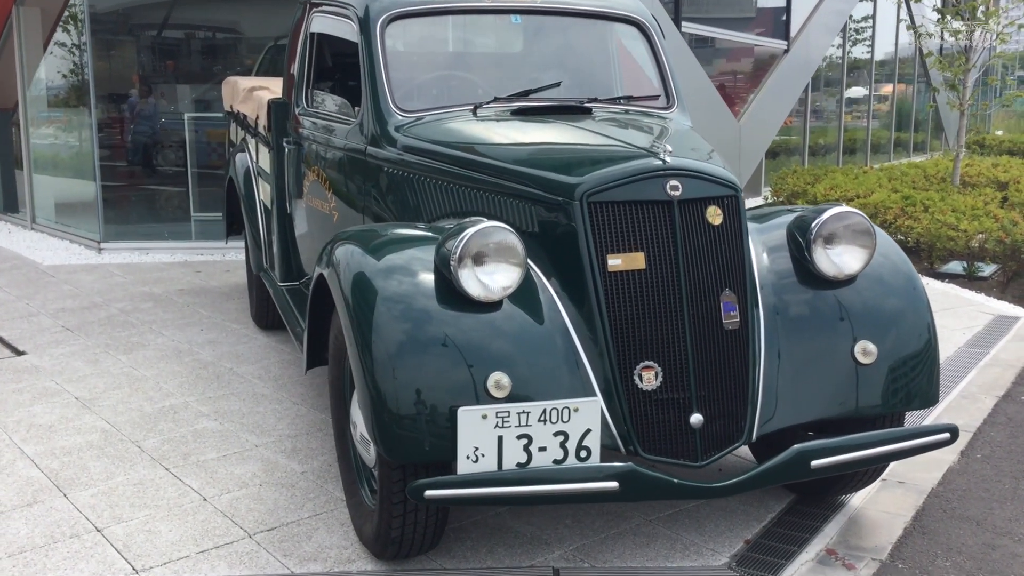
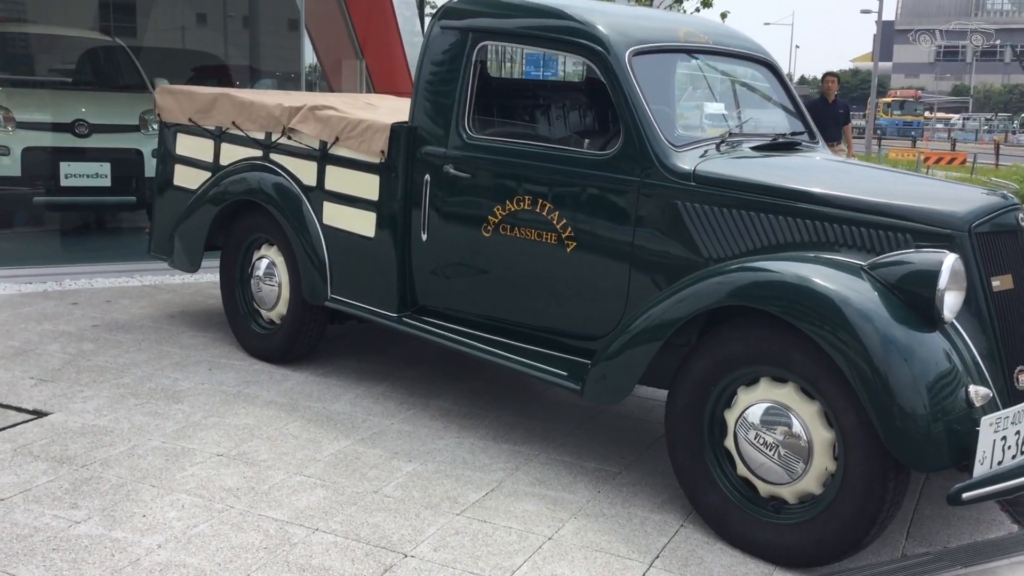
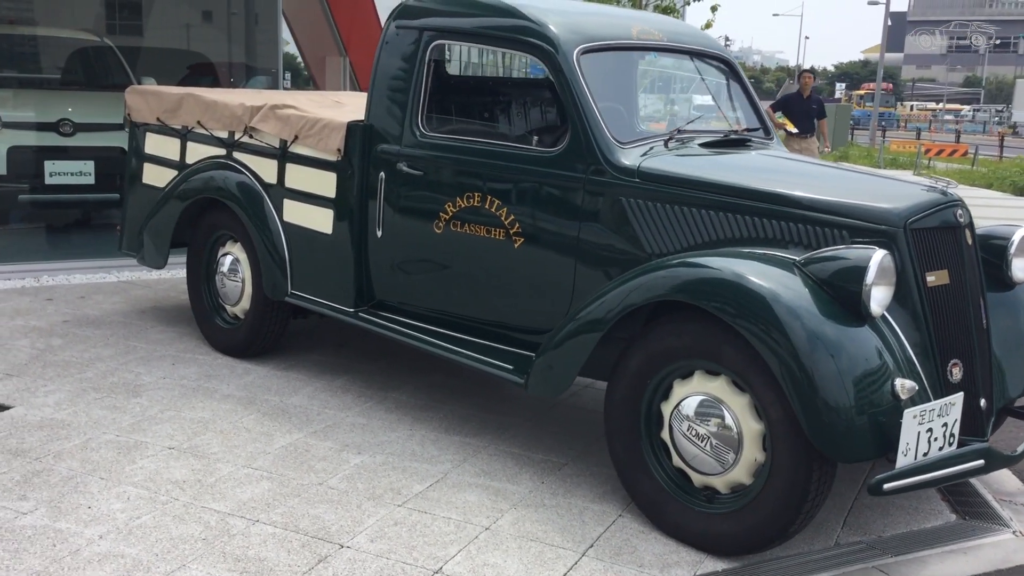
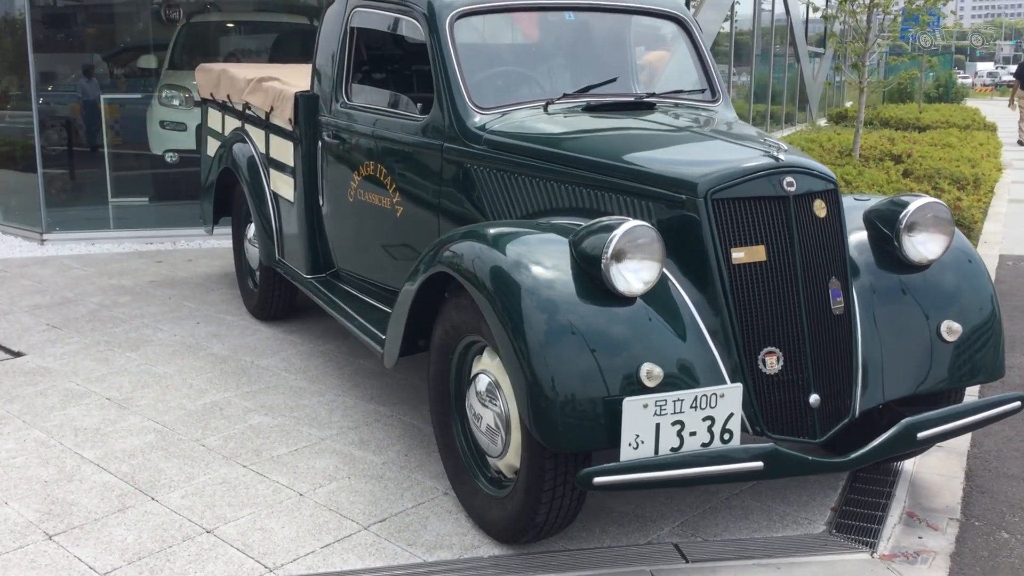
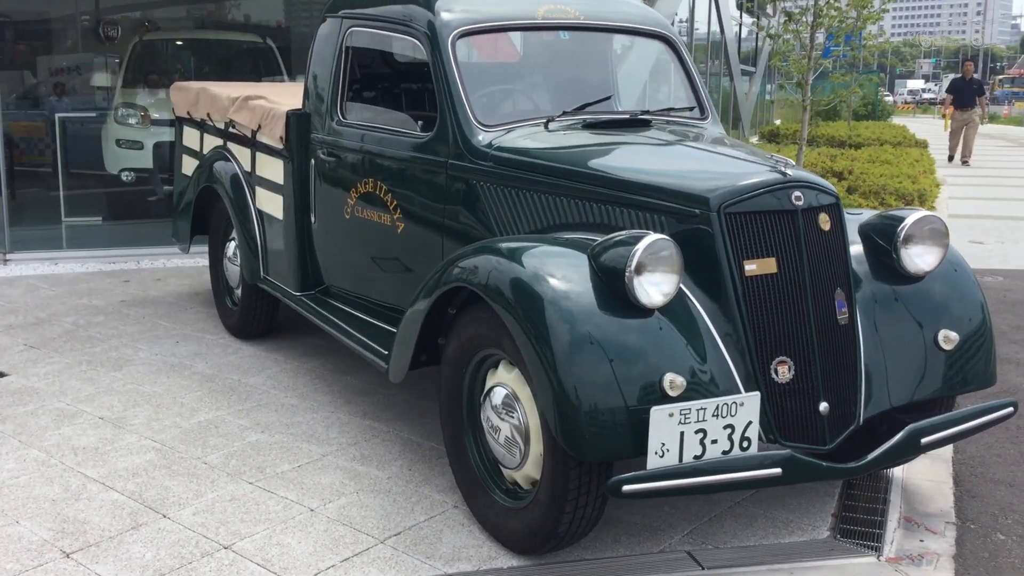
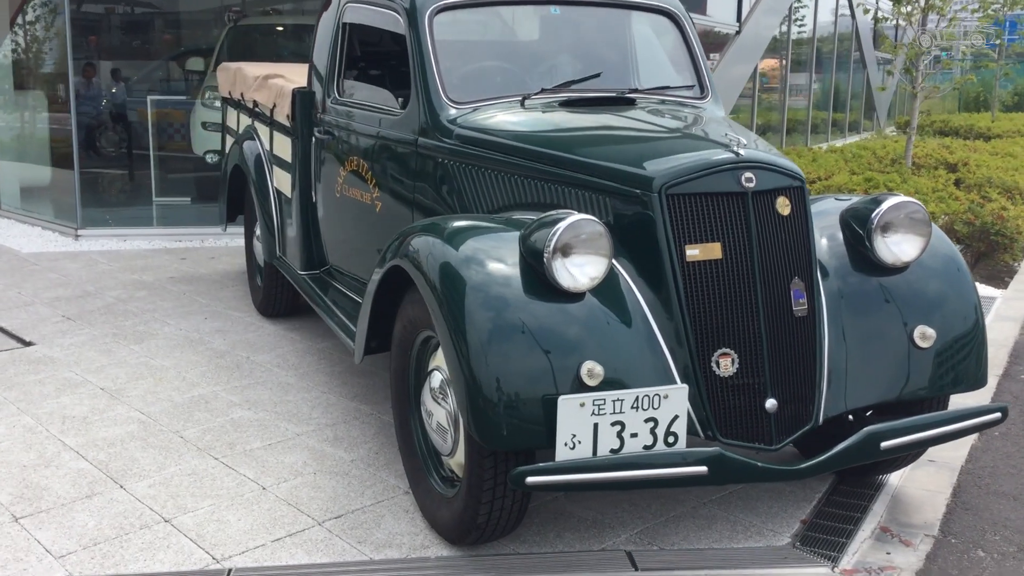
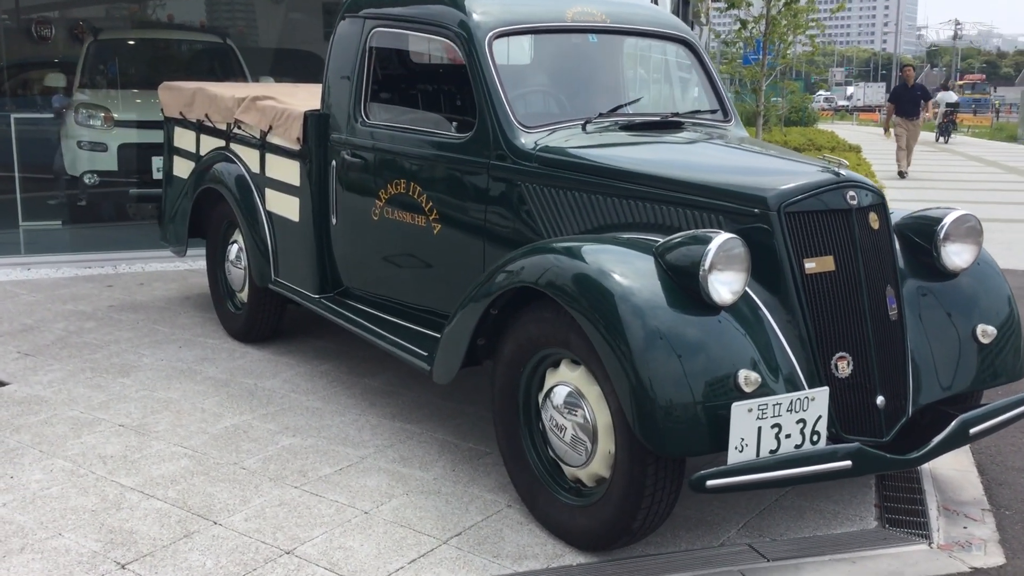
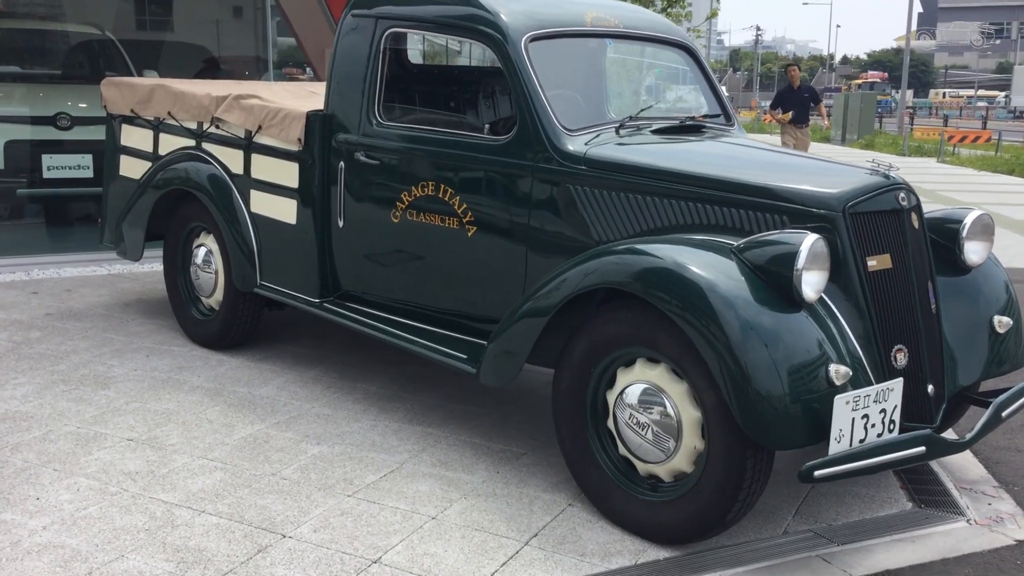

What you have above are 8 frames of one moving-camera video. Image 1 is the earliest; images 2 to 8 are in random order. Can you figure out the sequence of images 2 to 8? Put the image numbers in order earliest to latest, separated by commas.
6, 4, 5, 7, 8, 3, 2
